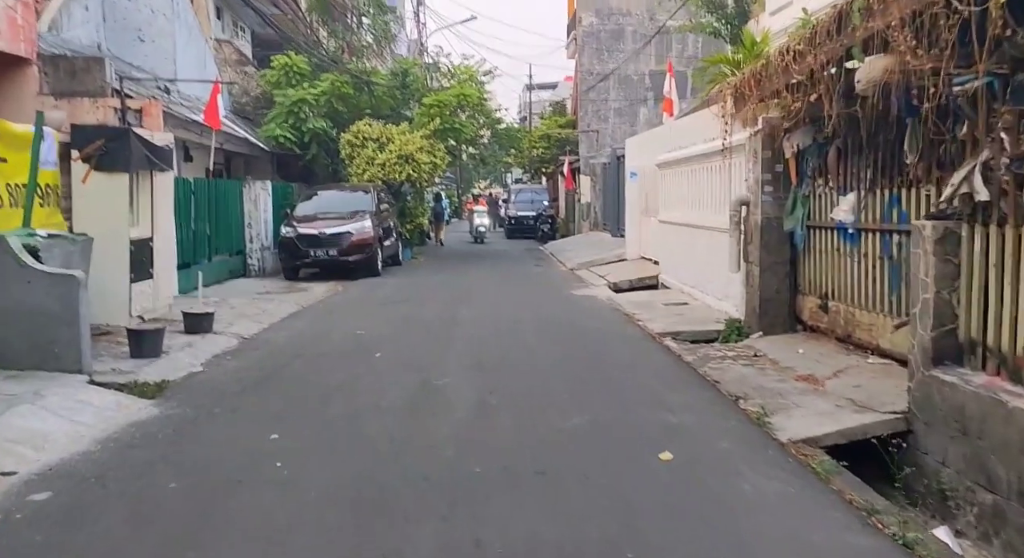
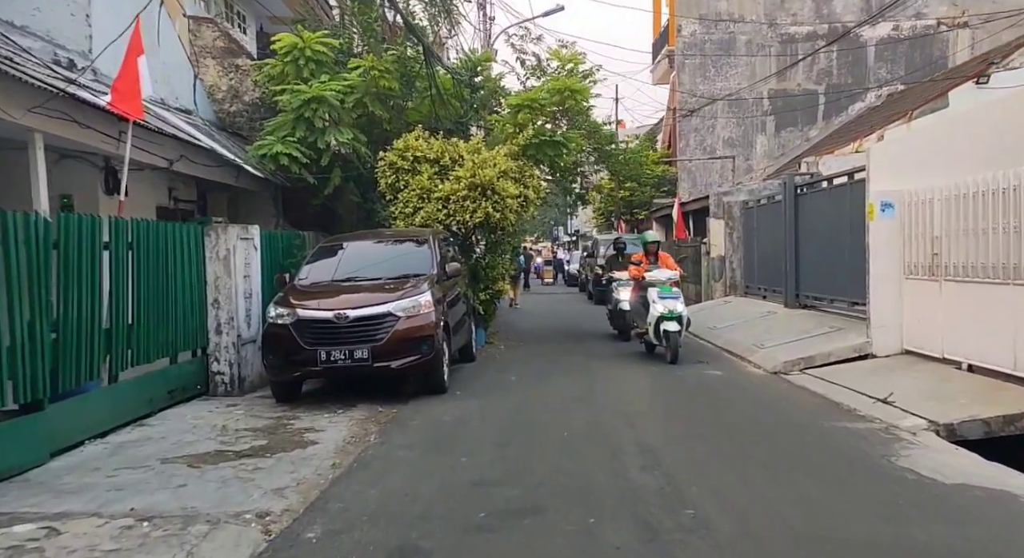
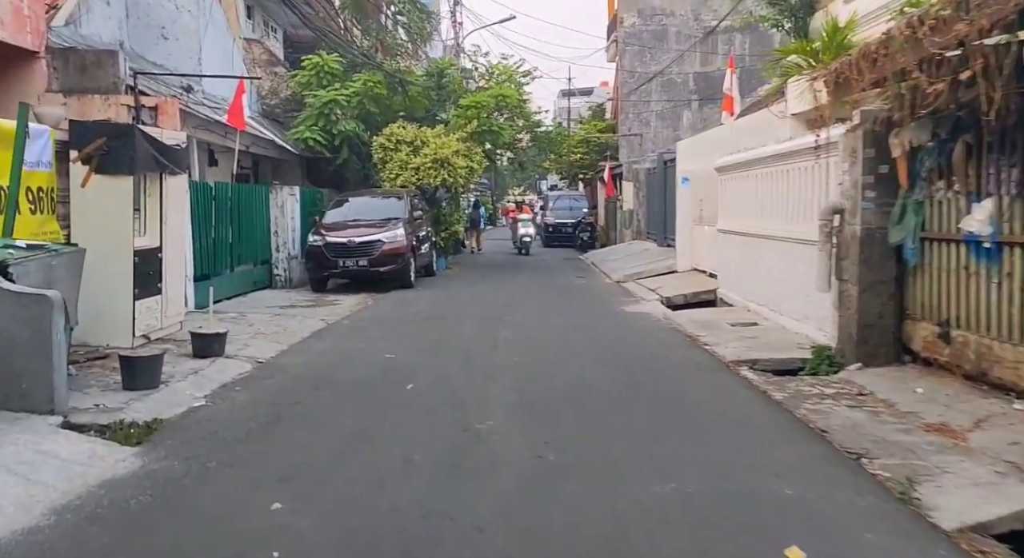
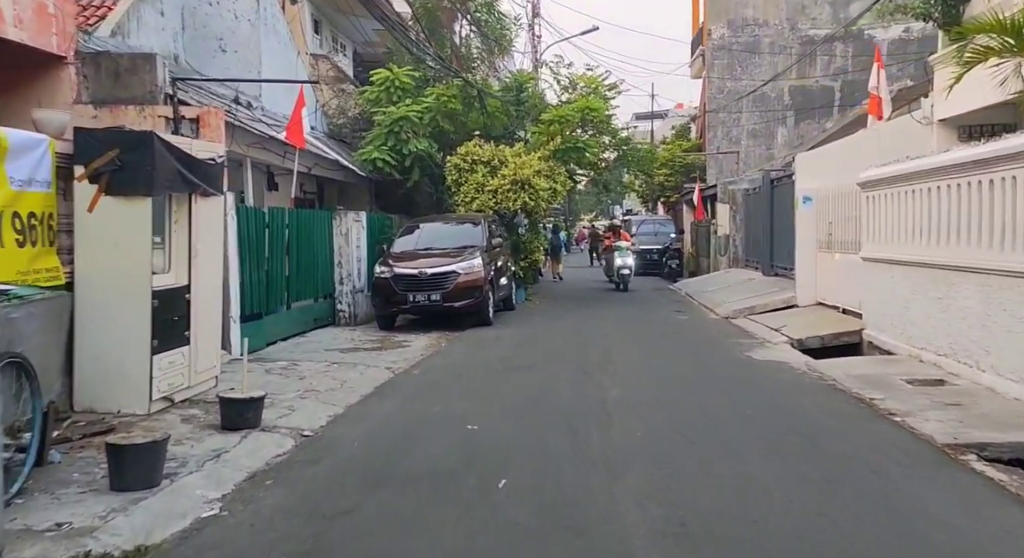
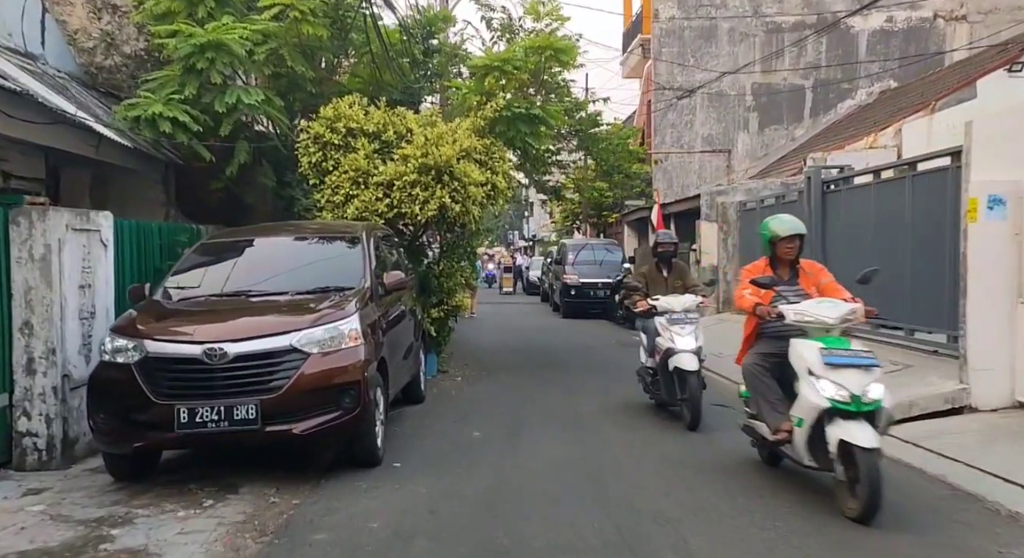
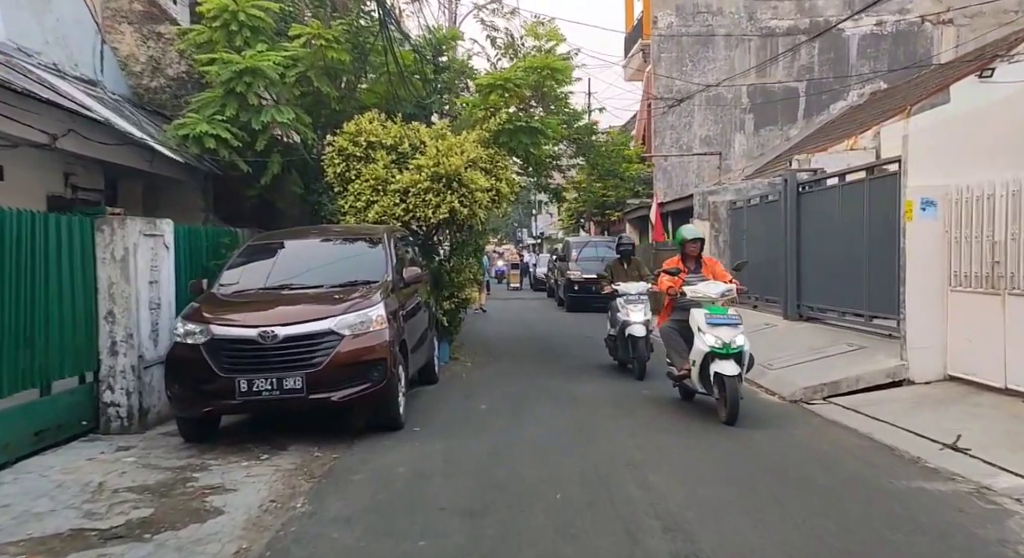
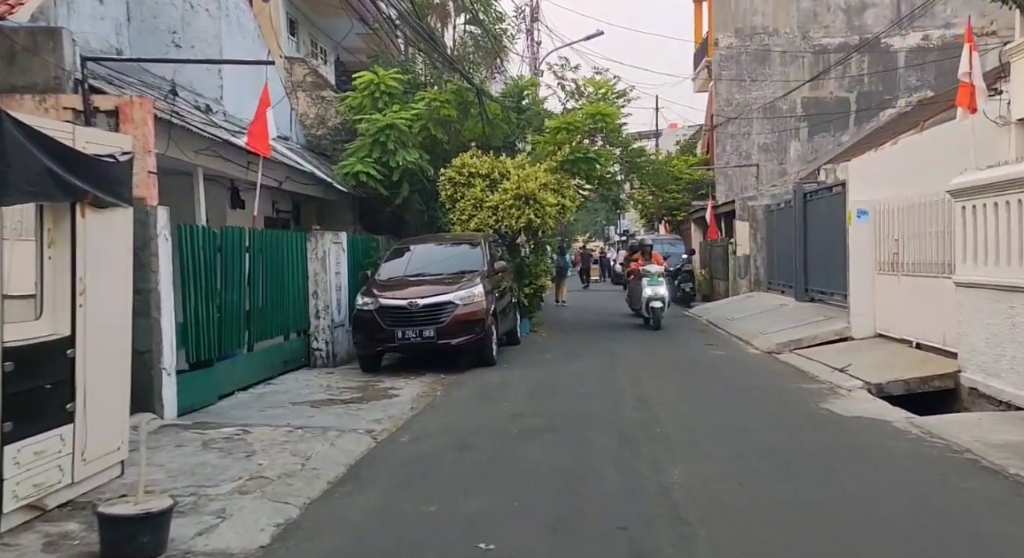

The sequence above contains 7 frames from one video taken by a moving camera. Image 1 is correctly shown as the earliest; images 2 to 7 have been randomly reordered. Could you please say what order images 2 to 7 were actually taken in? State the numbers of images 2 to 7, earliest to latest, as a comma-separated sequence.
3, 4, 7, 2, 6, 5
